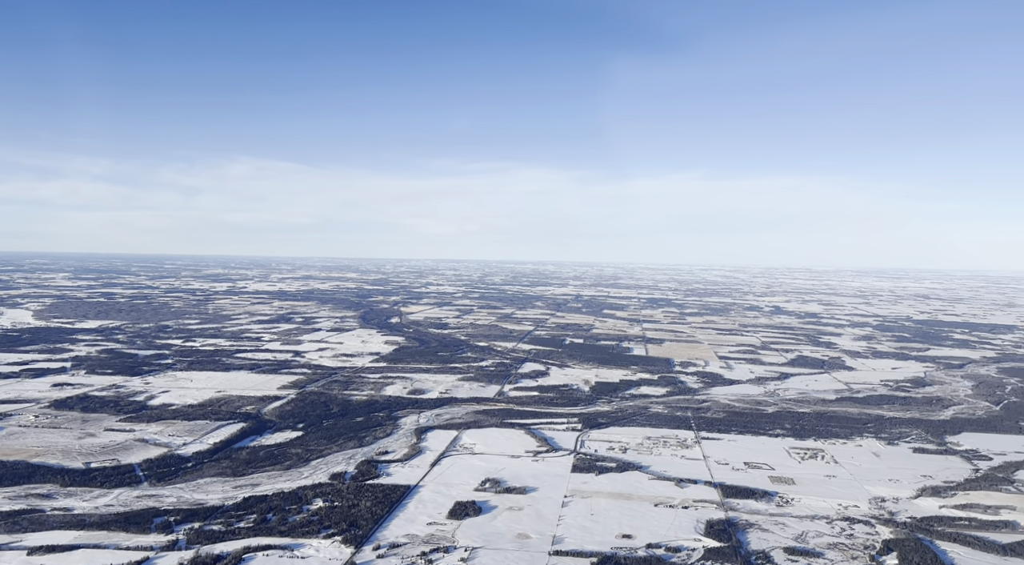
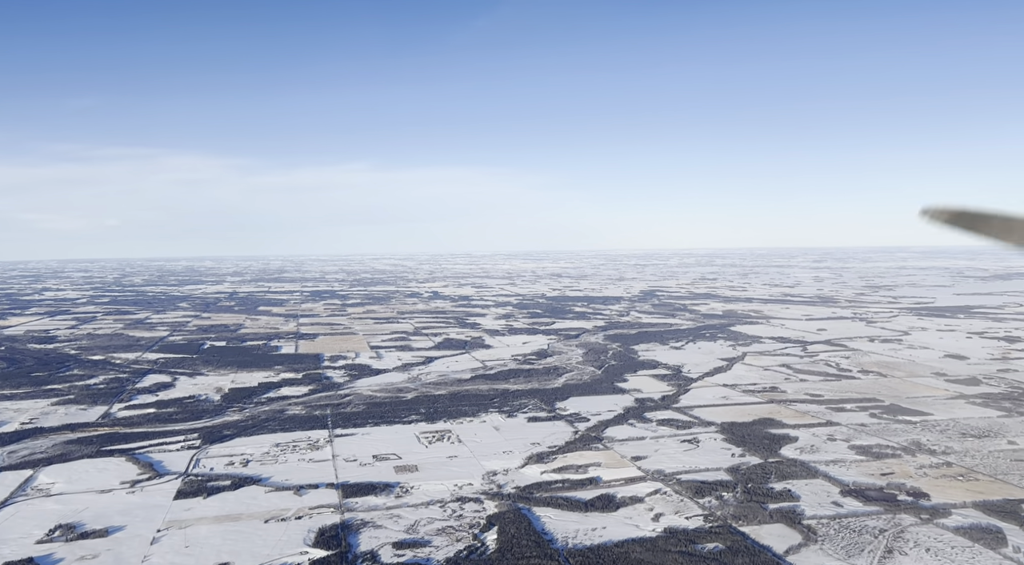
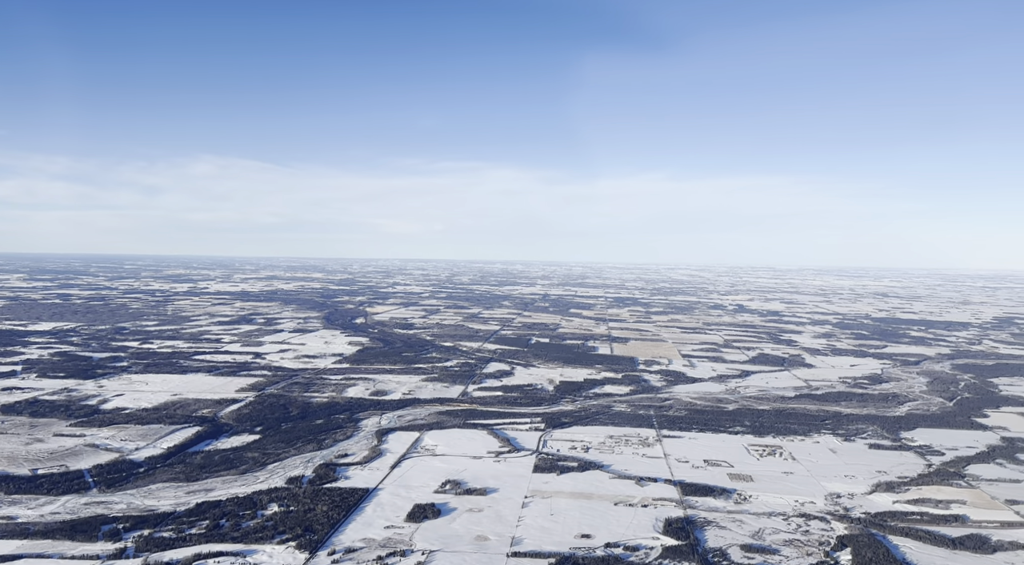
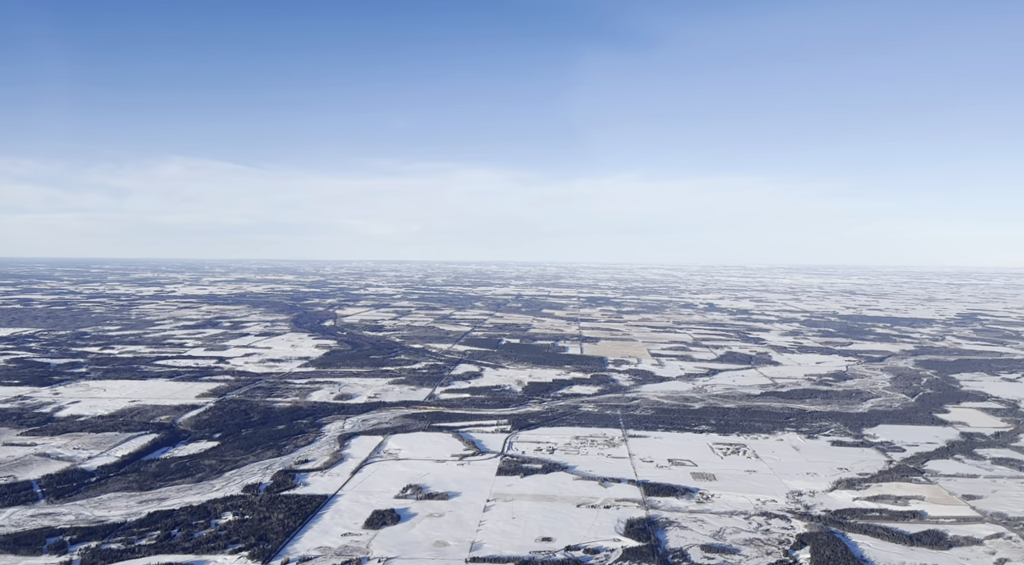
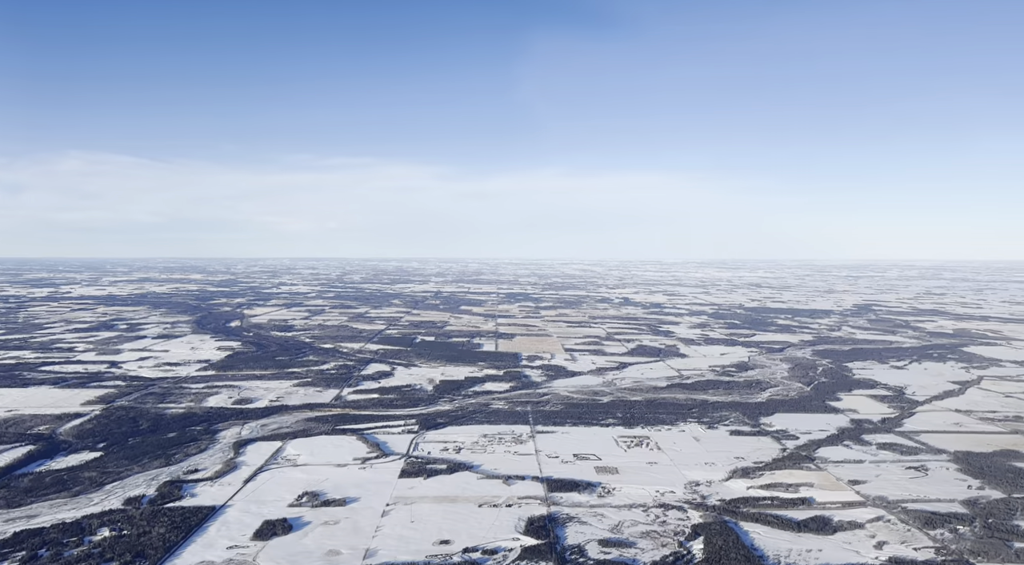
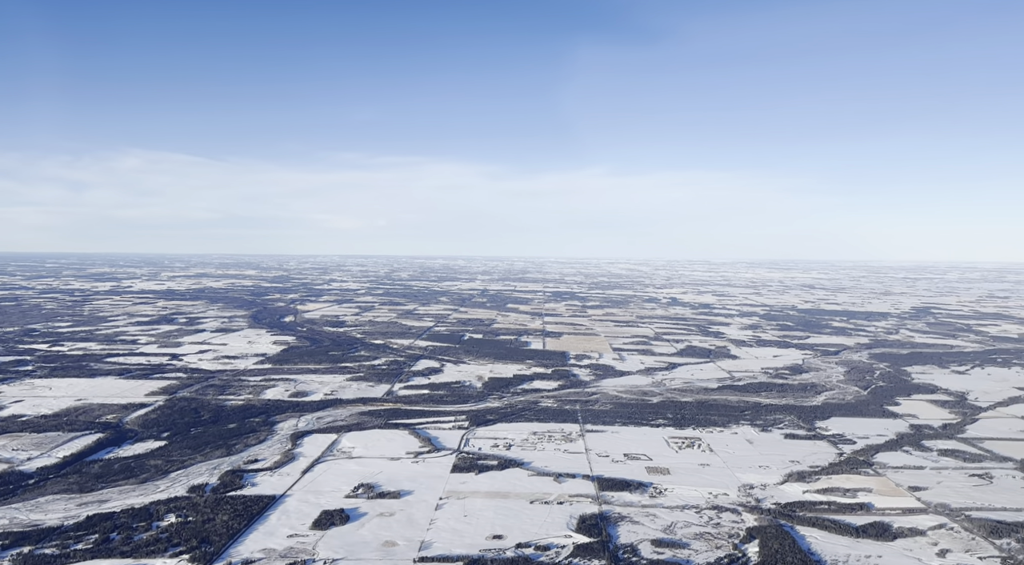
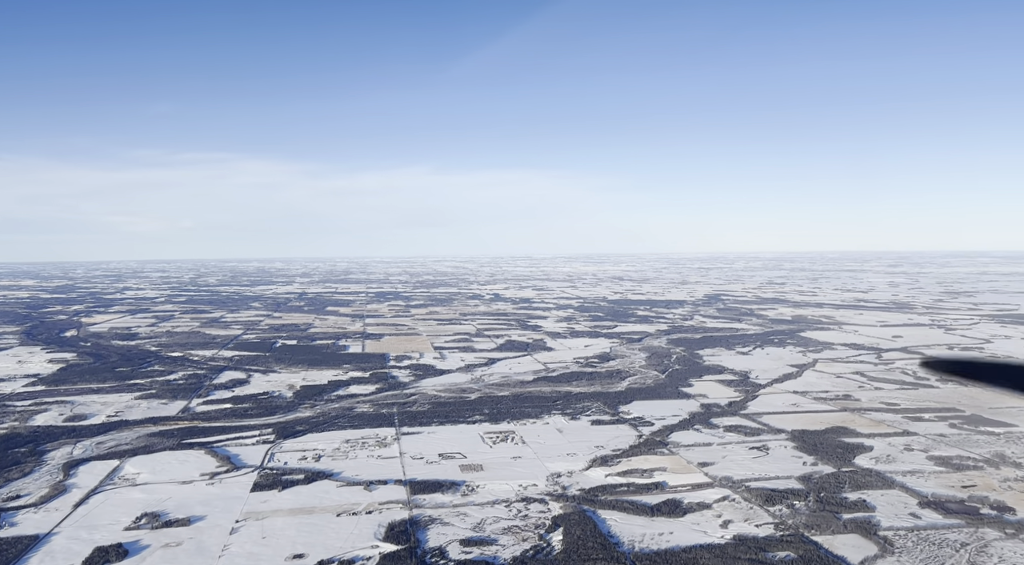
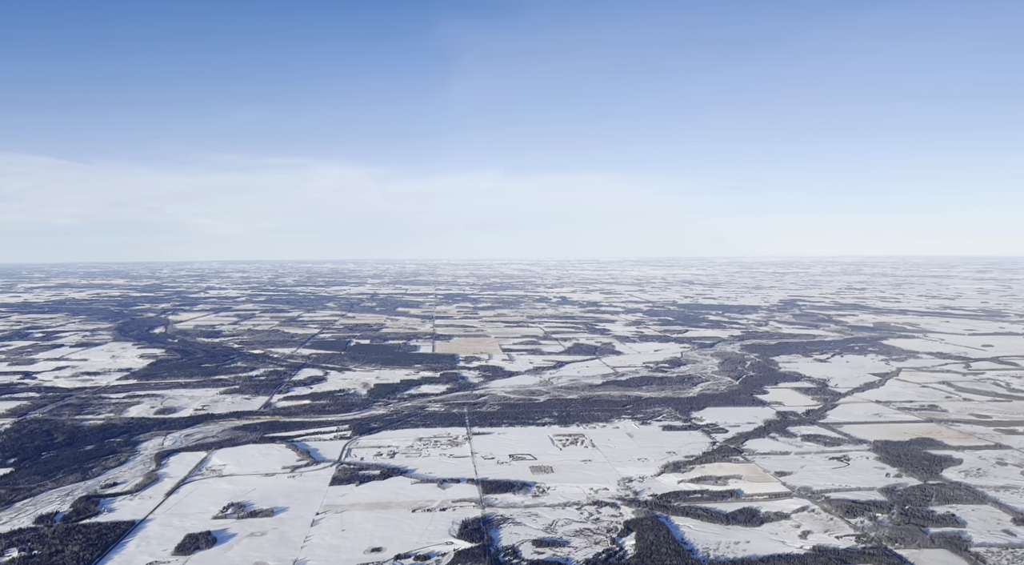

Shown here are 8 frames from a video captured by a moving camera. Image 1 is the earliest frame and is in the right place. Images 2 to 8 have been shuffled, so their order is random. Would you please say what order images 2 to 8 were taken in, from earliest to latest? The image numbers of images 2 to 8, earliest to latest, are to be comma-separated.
3, 4, 6, 5, 8, 7, 2
